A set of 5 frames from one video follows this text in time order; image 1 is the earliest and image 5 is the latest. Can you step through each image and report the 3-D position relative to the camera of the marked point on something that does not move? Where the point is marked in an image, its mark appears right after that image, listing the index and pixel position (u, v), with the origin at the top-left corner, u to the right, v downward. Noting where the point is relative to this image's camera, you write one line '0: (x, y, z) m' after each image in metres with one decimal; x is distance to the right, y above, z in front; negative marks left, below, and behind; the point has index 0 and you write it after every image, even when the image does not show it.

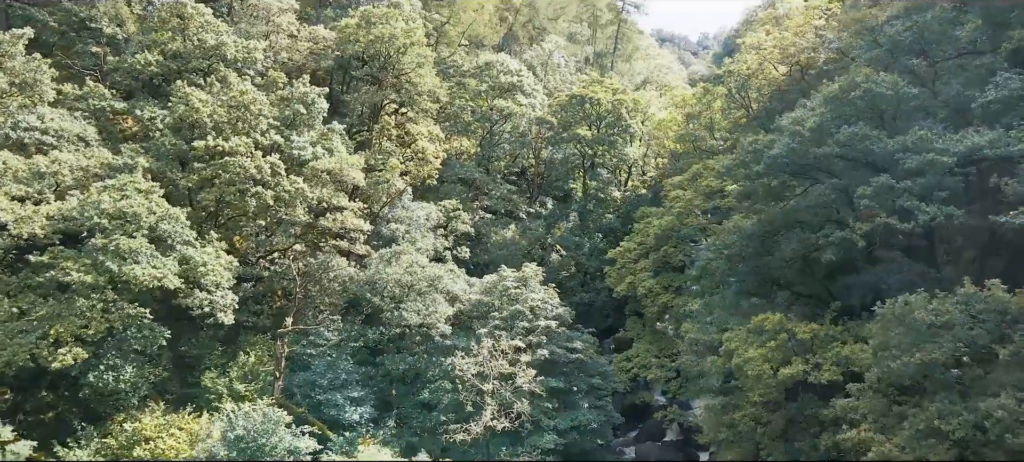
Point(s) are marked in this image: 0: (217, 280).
0: (-6.1, -1.0, +15.5) m
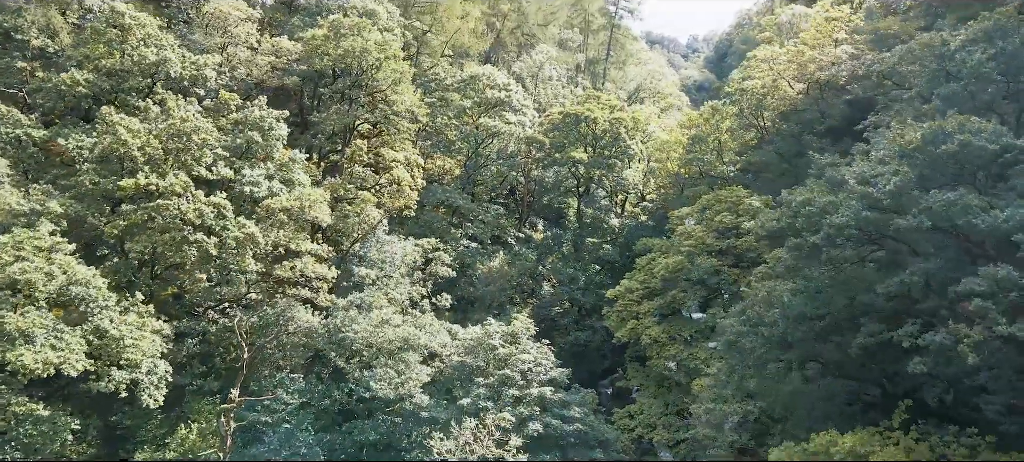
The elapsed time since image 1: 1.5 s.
0: (-6.4, -2.1, +12.7) m
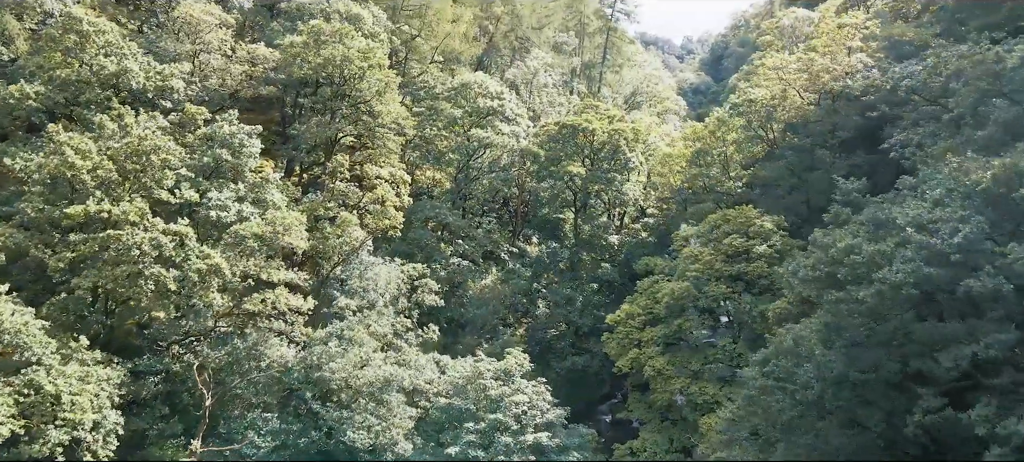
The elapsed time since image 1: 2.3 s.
0: (-6.5, -2.7, +11.2) m
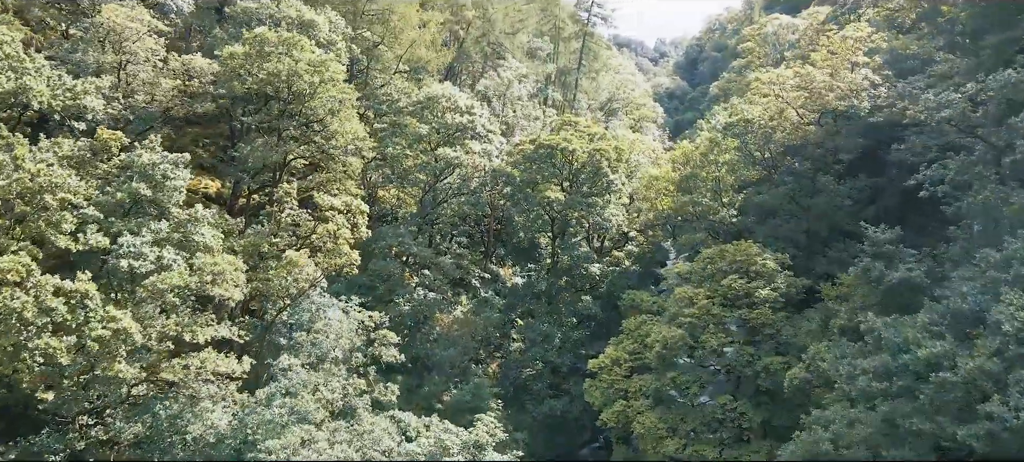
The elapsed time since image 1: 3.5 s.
0: (-6.8, -3.6, +8.7) m
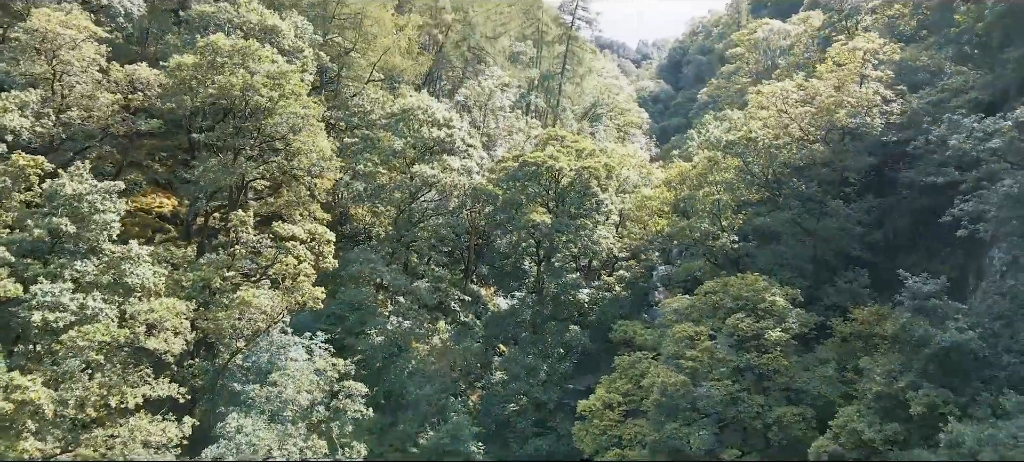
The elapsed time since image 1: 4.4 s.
0: (-7.0, -4.3, +6.8) m
